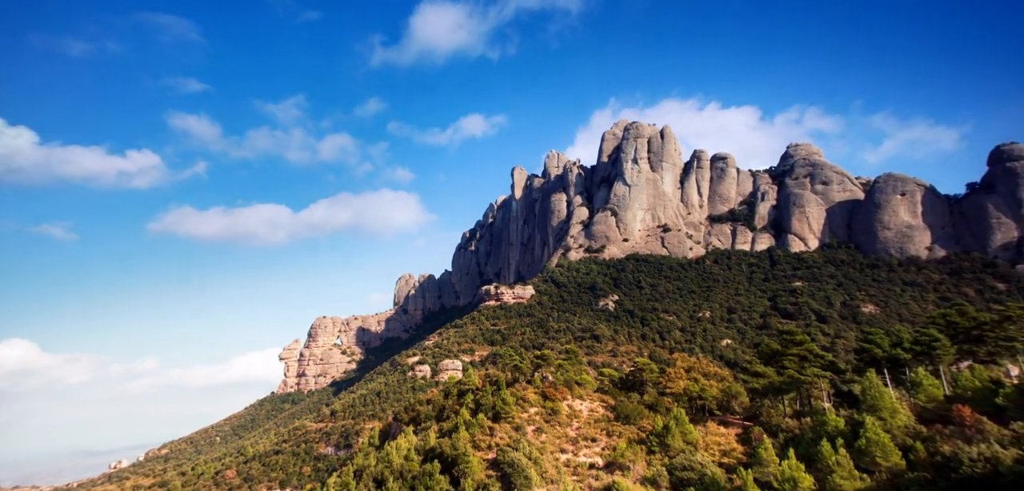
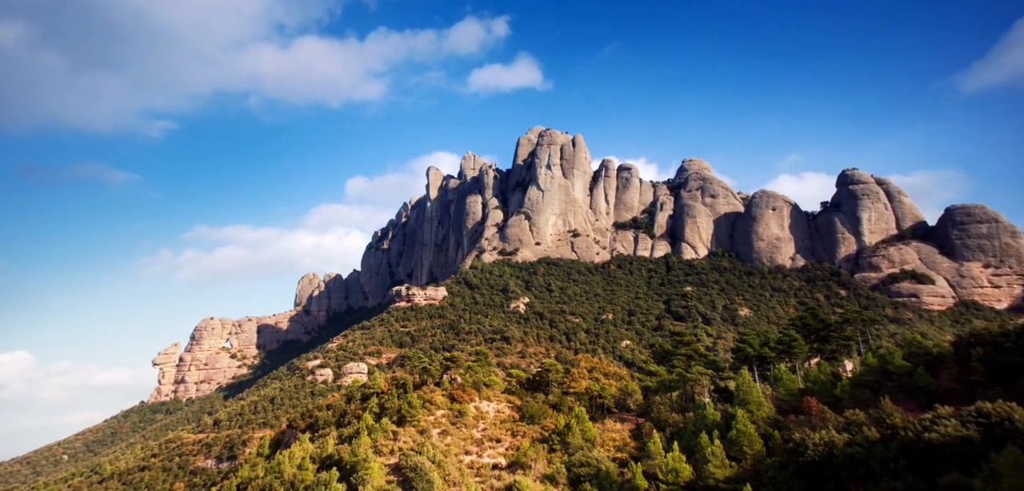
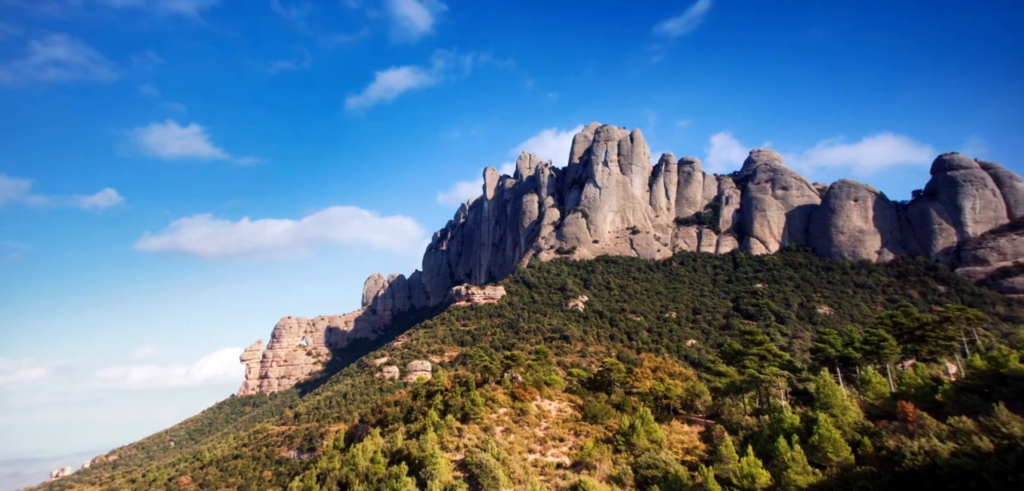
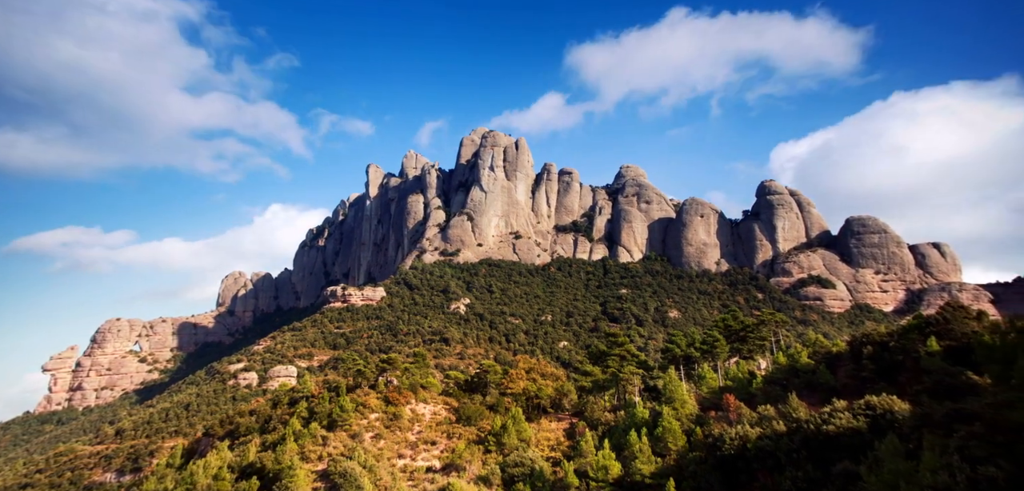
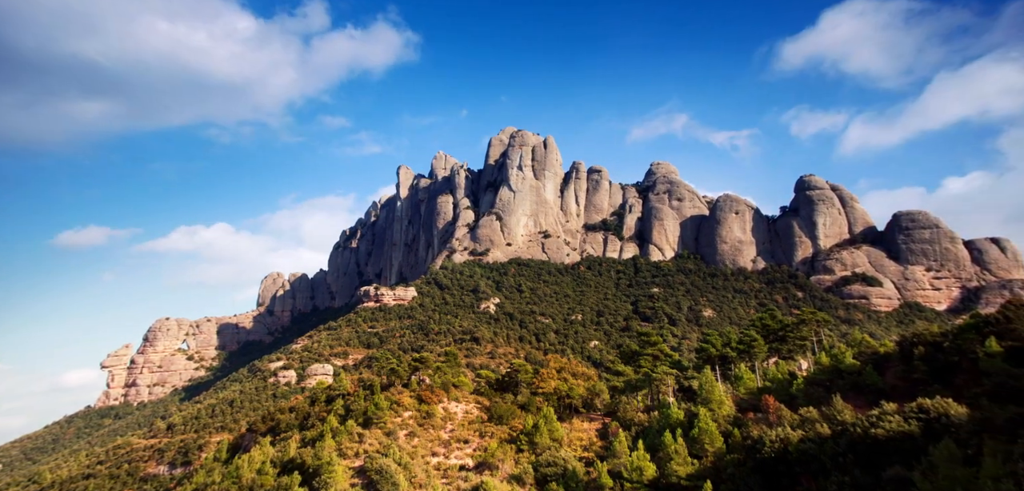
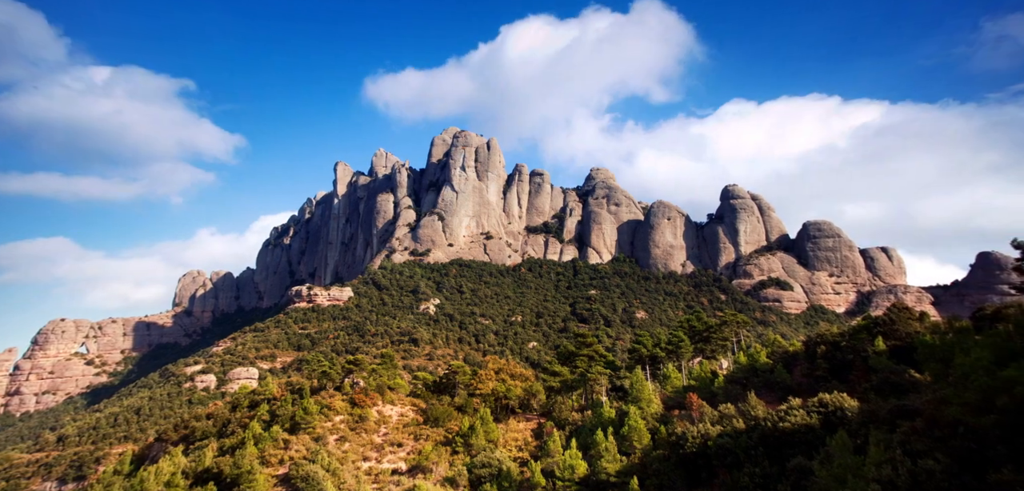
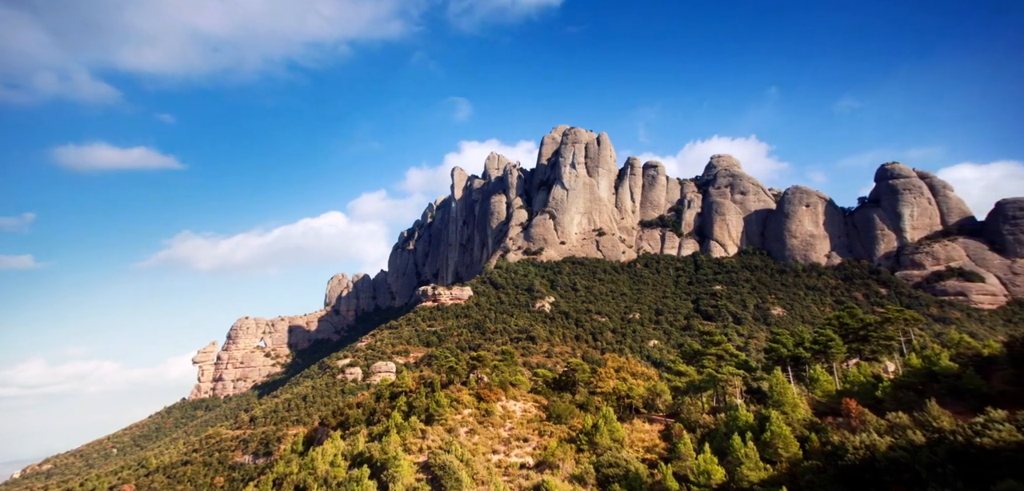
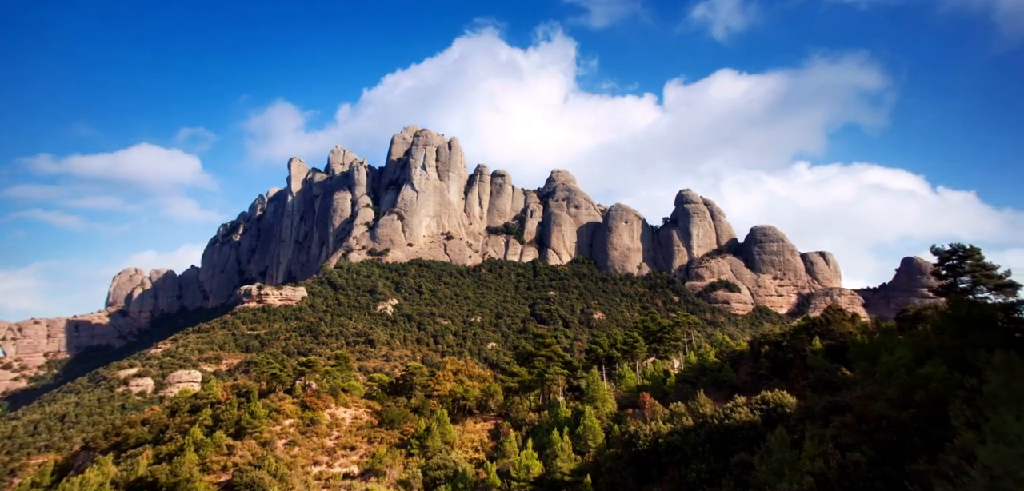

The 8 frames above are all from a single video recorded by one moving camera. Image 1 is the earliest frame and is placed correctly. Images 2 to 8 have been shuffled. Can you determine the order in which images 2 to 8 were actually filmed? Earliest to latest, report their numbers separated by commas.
3, 7, 2, 5, 4, 6, 8
